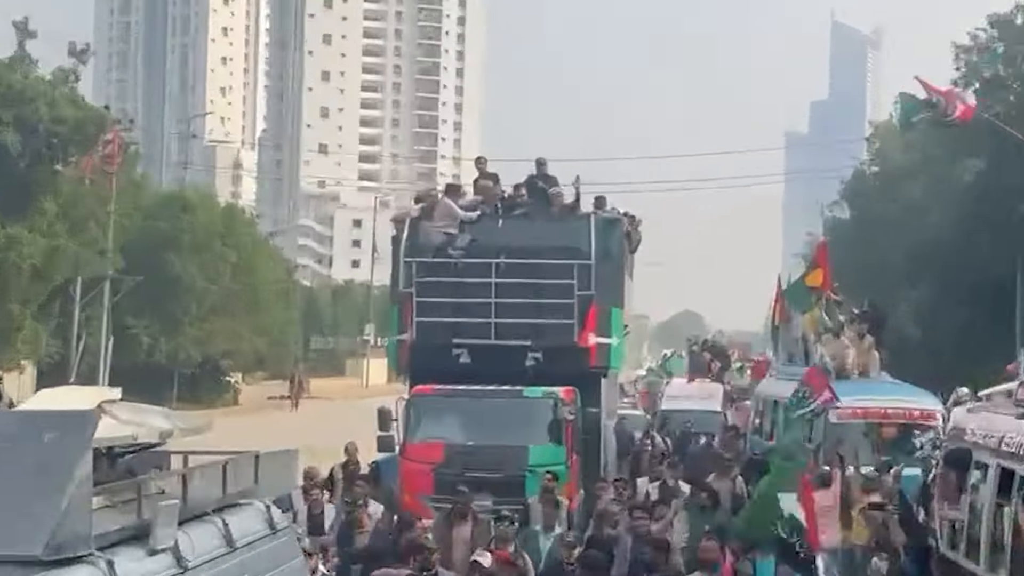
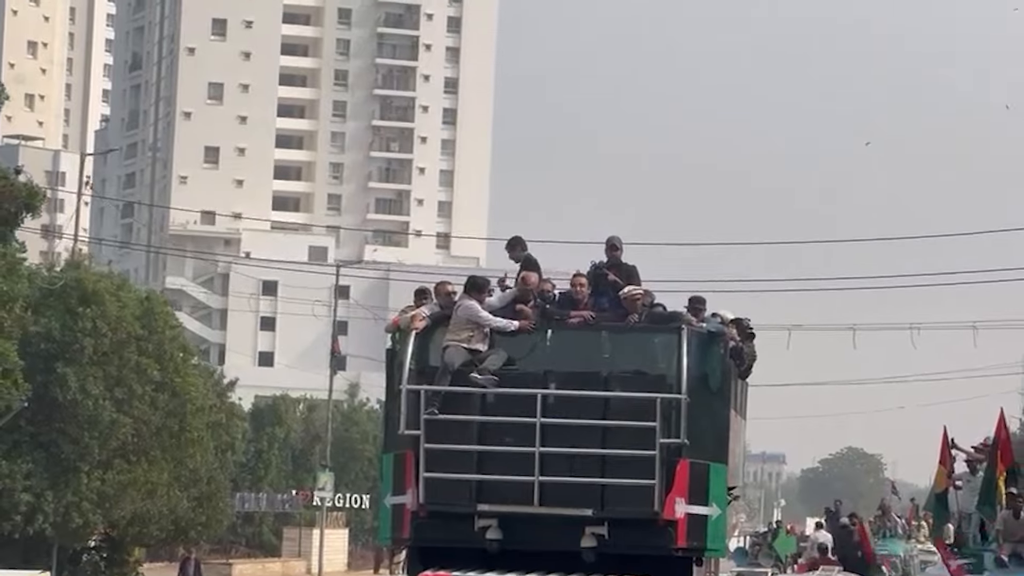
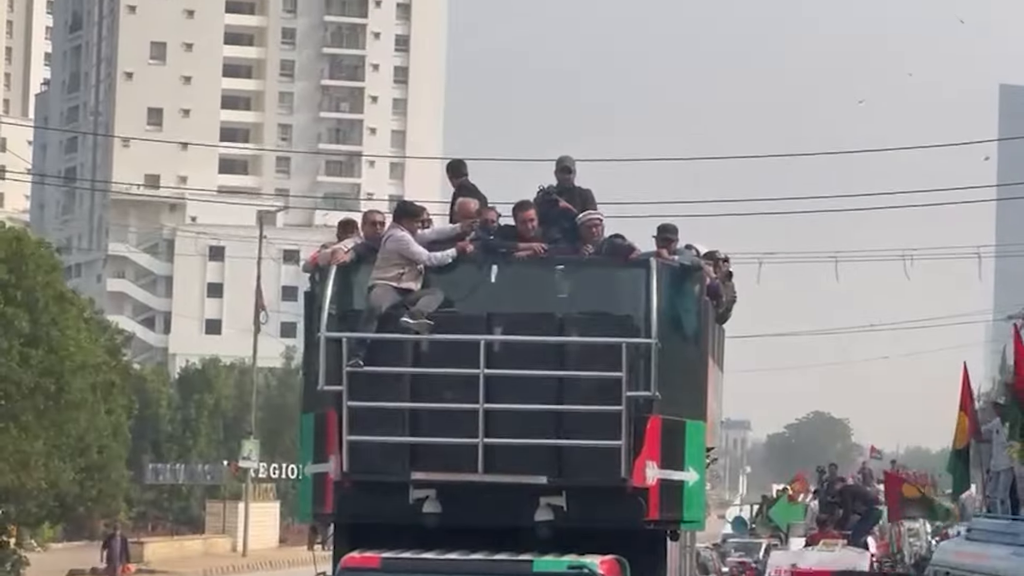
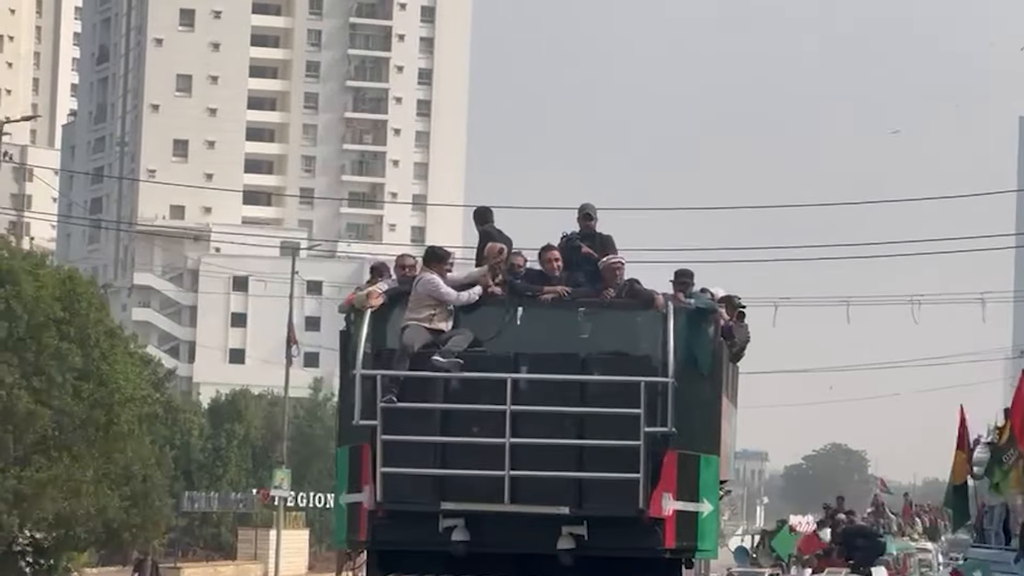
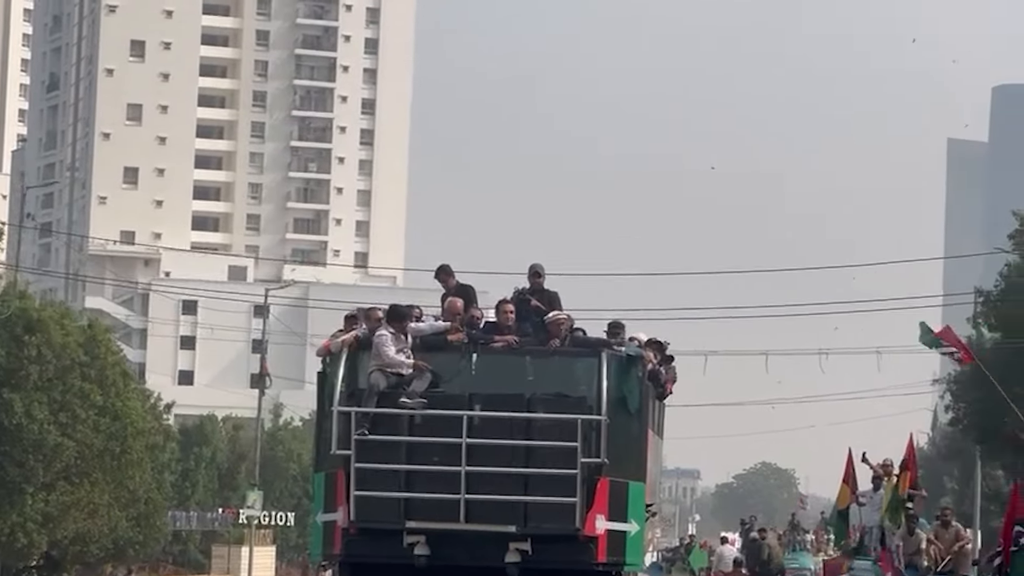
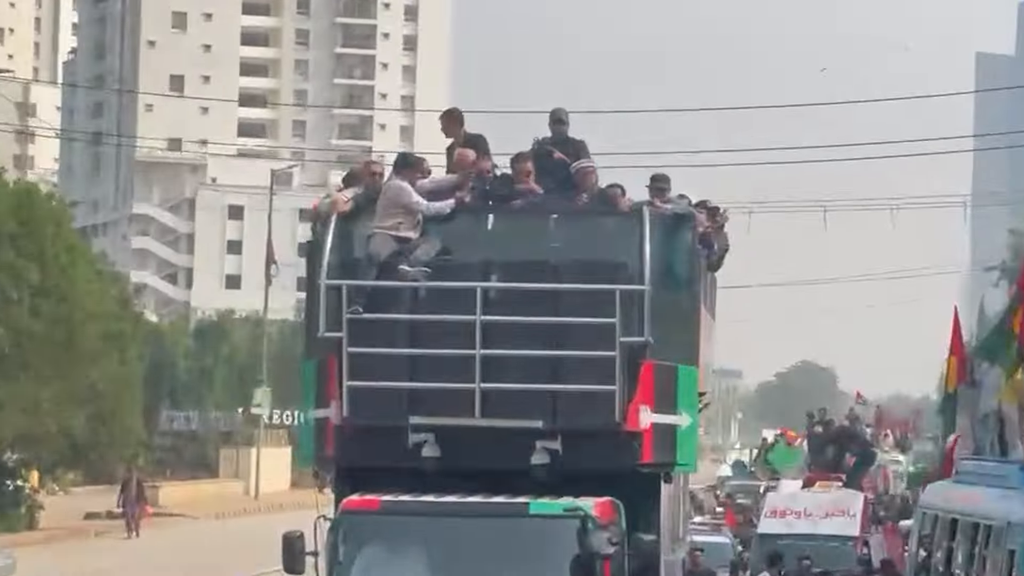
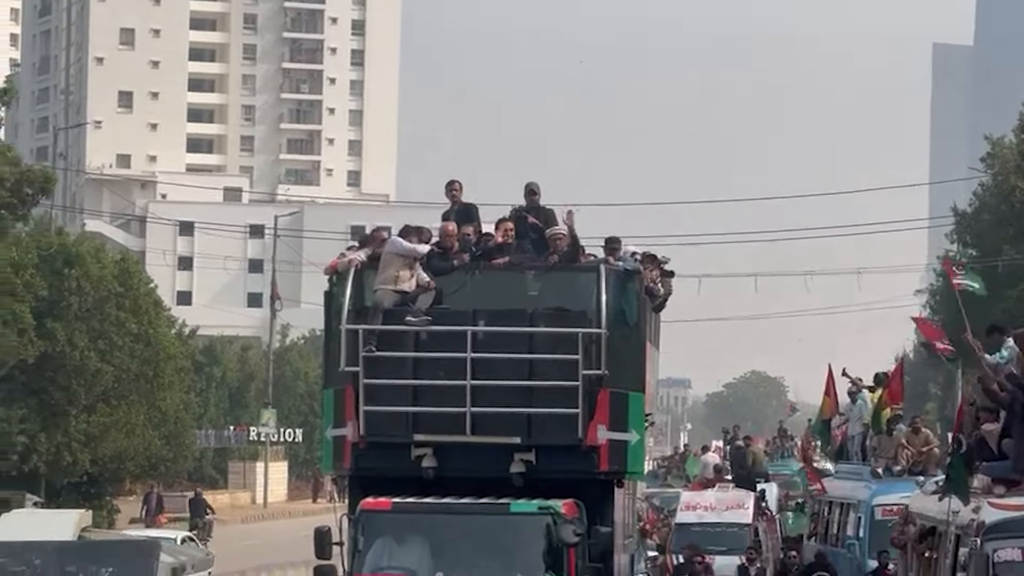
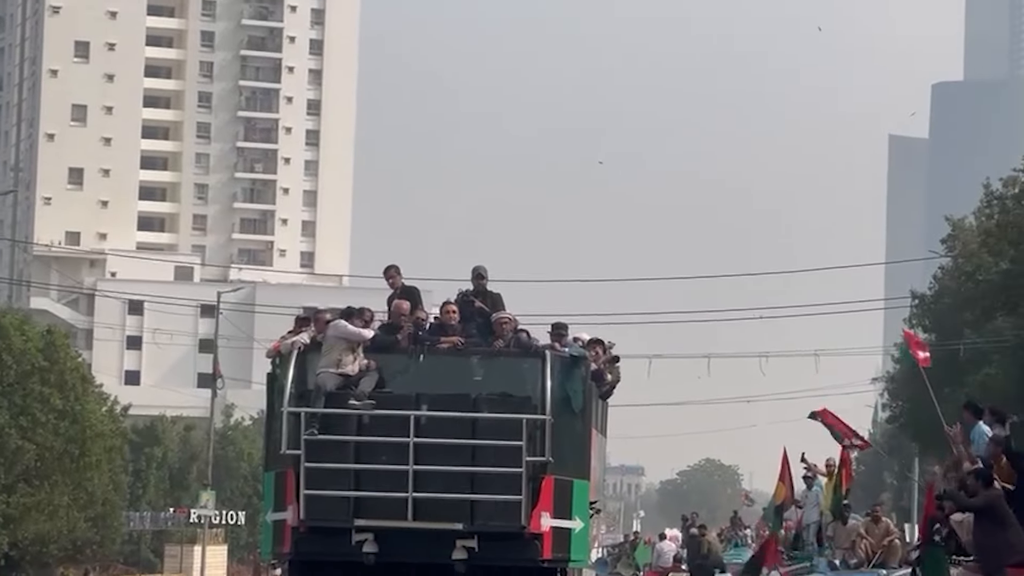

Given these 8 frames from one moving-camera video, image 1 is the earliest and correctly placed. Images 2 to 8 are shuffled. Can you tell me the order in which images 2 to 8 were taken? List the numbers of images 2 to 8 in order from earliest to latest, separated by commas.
6, 3, 4, 2, 5, 8, 7
